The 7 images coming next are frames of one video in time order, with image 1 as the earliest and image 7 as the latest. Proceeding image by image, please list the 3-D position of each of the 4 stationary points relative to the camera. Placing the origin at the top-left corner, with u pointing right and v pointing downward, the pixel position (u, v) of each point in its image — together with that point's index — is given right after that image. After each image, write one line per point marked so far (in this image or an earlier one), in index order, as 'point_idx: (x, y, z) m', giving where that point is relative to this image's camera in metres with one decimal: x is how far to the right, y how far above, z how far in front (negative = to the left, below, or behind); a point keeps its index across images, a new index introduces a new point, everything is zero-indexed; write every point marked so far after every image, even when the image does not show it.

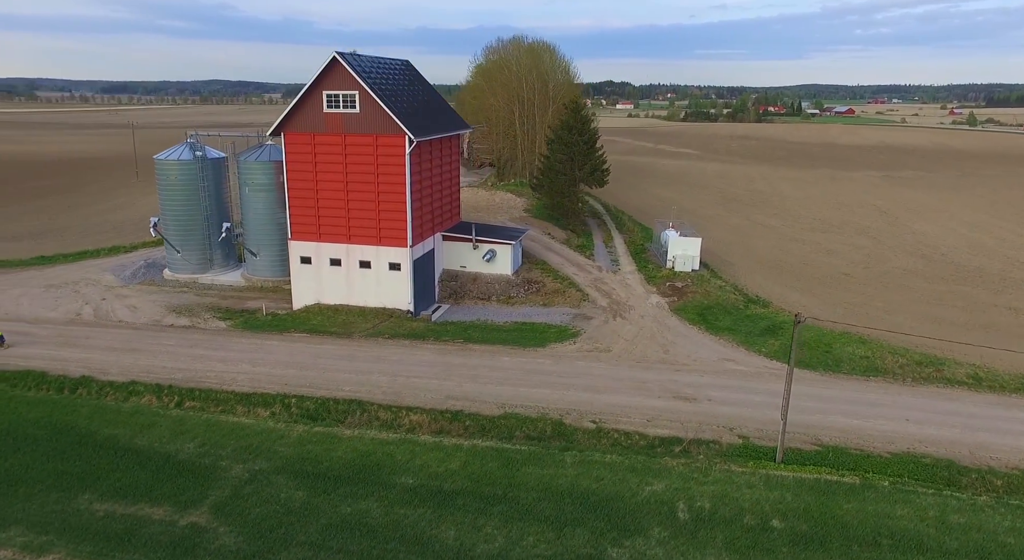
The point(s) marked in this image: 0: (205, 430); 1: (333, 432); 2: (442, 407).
0: (-7.8, -3.8, +18.4) m
1: (-4.5, -3.8, +18.3) m
2: (-1.9, -3.4, +19.1) m
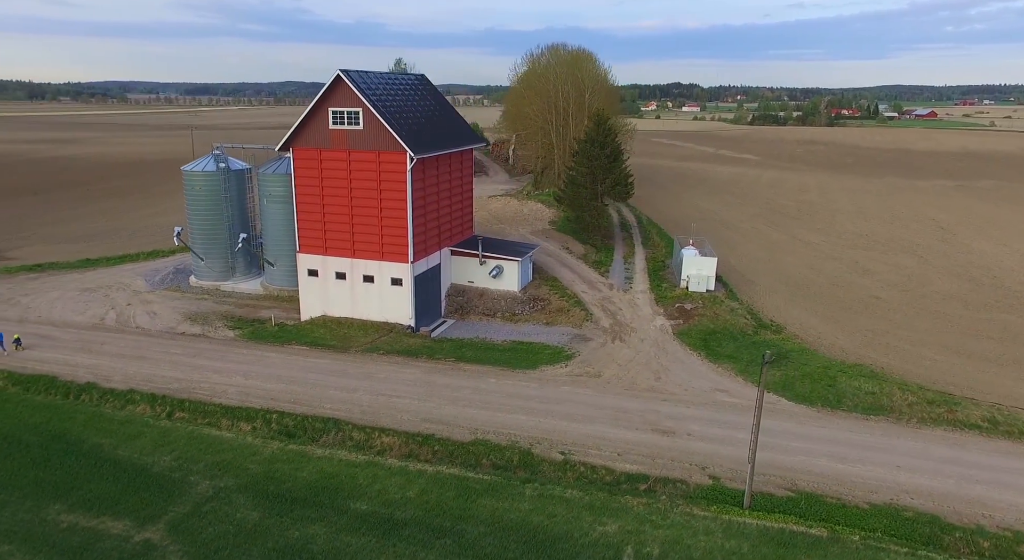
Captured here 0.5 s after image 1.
0: (-8.6, -4.2, +19.0) m
1: (-5.3, -4.4, +18.5) m
2: (-2.6, -4.0, +19.1) m
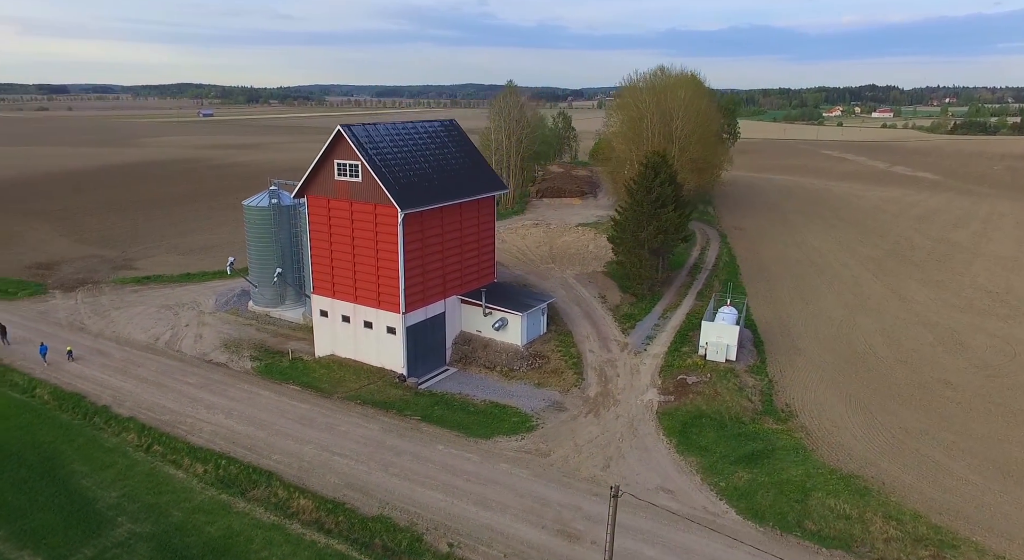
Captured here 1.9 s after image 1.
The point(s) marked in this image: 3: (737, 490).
0: (-10.7, -5.7, +20.8) m
1: (-7.7, -6.1, +19.6) m
2: (-4.8, -5.9, +19.5) m
3: (+6.1, -5.7, +19.5) m
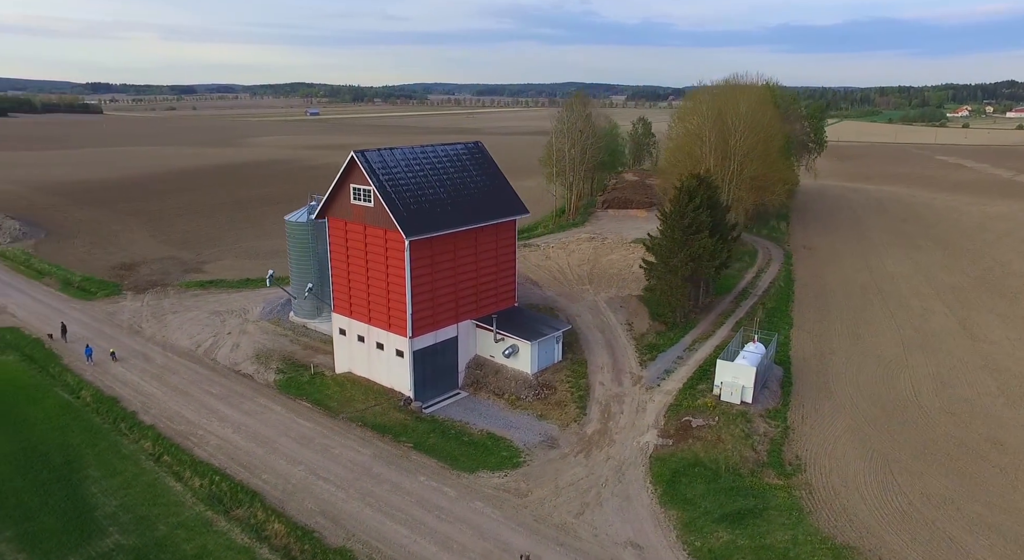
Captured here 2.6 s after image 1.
0: (-11.4, -6.4, +22.1) m
1: (-8.5, -6.8, +20.4) m
2: (-5.7, -6.7, +20.0) m
3: (+5.1, -6.9, +18.4) m
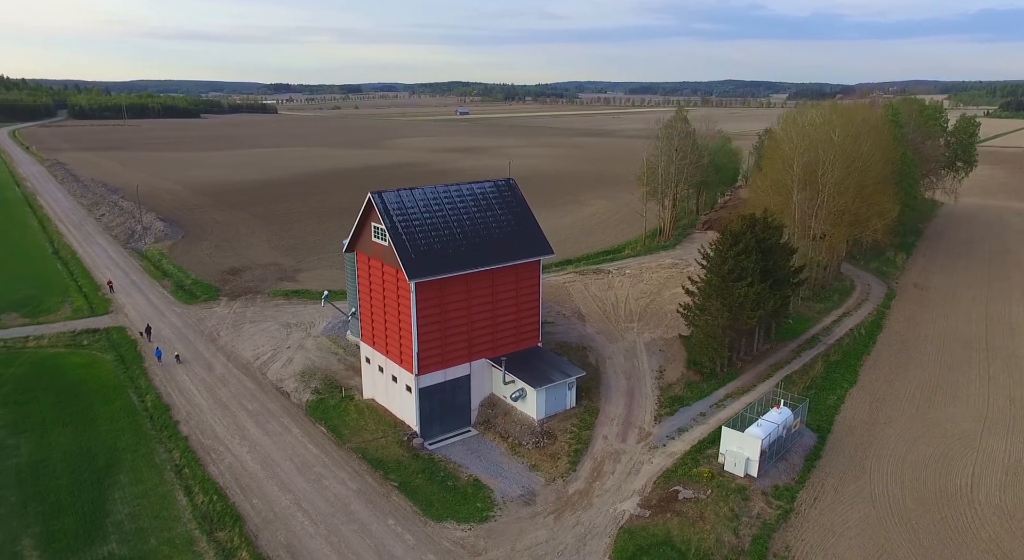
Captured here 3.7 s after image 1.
0: (-12.1, -7.4, +24.4) m
1: (-9.8, -8.0, +22.2) m
2: (-7.1, -8.1, +21.2) m
3: (+3.1, -8.9, +17.3) m
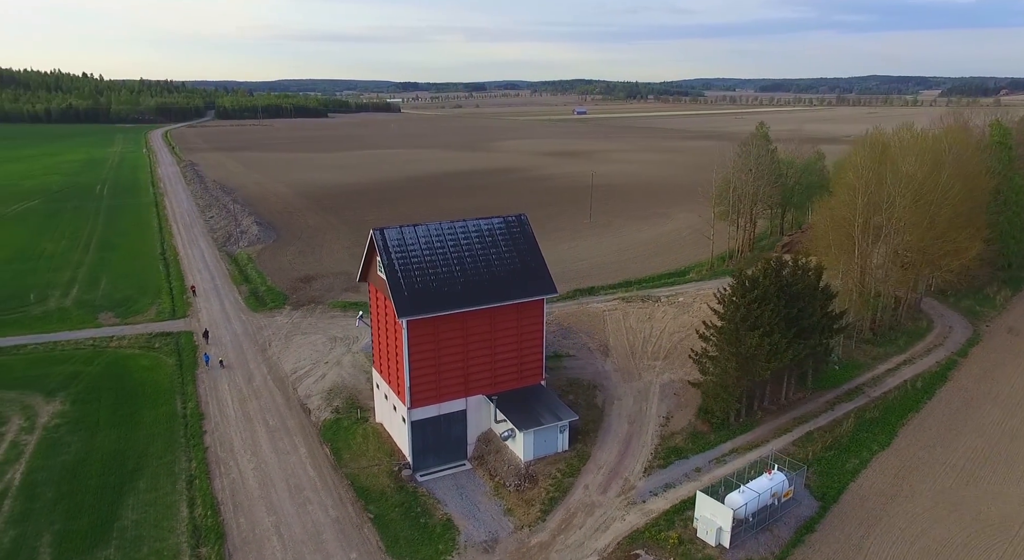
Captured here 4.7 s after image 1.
0: (-13.0, -8.4, +26.6) m
1: (-11.1, -9.1, +24.0) m
2: (-8.6, -9.3, +22.5) m
3: (+0.7, -10.5, +16.9) m
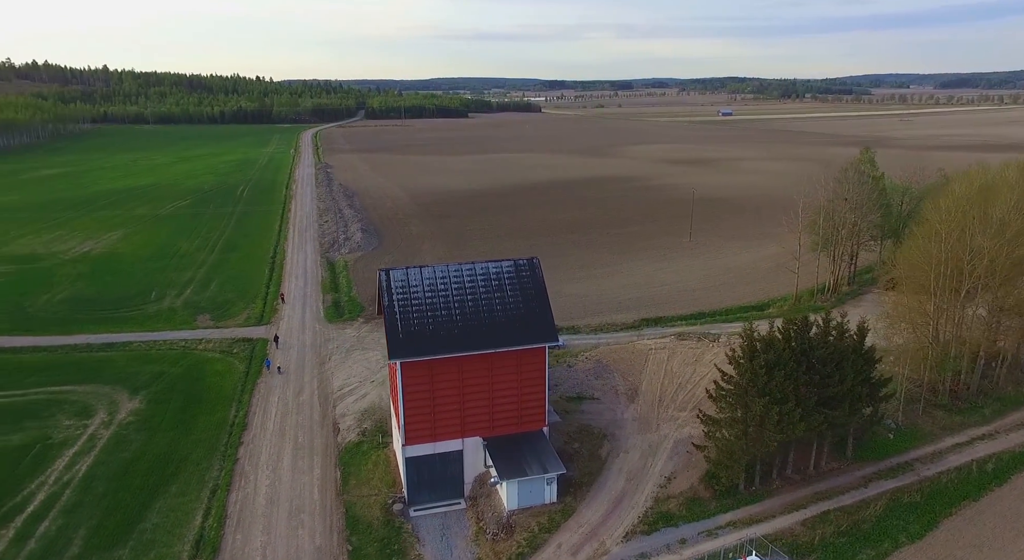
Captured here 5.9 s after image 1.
0: (-13.4, -9.5, +29.2) m
1: (-12.1, -10.3, +26.2) m
2: (-10.1, -10.6, +24.3) m
3: (-2.2, -12.3, +16.9) m
